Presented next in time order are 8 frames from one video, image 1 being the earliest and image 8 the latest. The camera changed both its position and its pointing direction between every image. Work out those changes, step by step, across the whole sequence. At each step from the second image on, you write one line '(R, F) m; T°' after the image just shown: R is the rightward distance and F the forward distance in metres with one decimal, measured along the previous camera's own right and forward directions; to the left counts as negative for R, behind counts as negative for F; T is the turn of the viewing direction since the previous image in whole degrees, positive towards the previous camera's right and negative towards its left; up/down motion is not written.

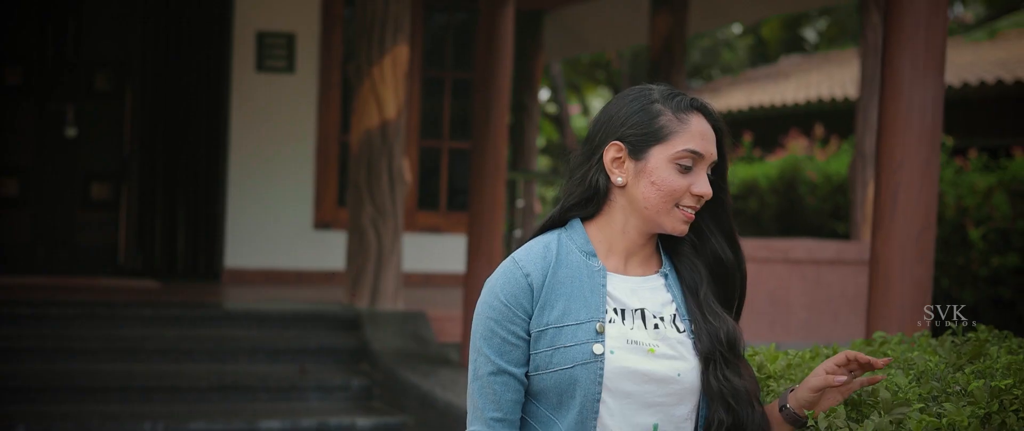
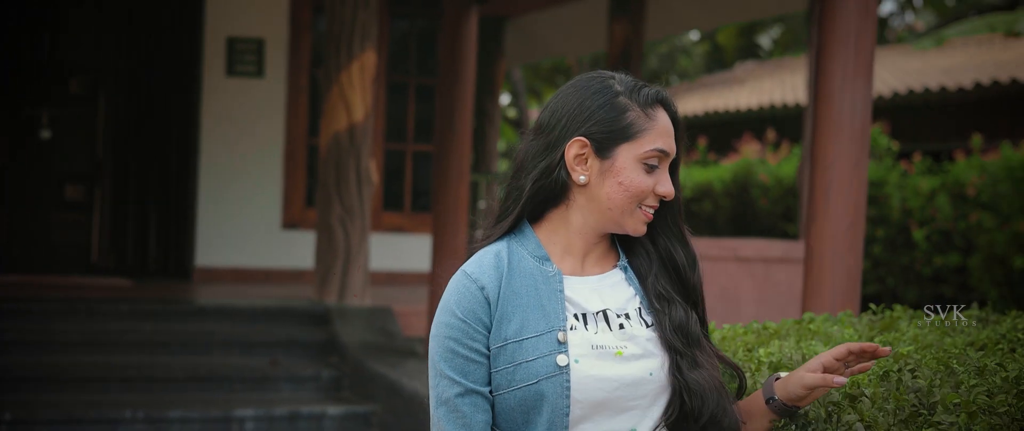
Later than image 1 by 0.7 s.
(0.0, -0.3) m; +1°
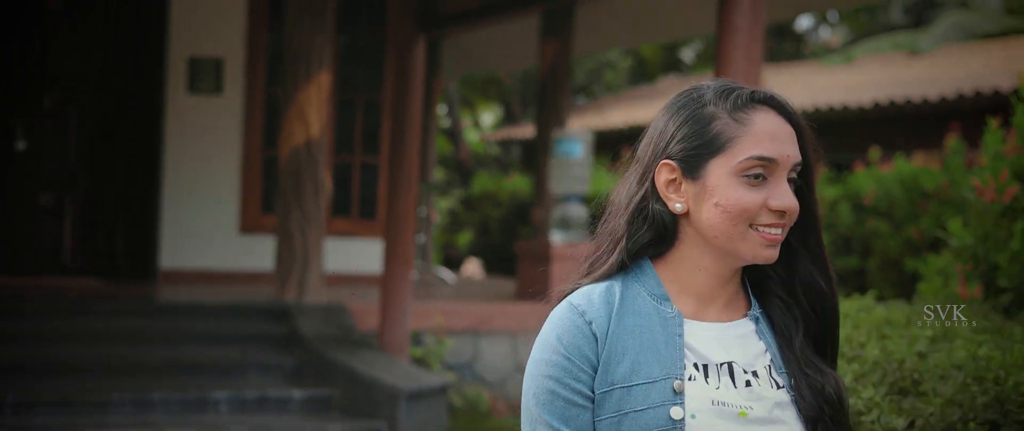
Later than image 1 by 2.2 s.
(-0.1, -0.8) m; +2°
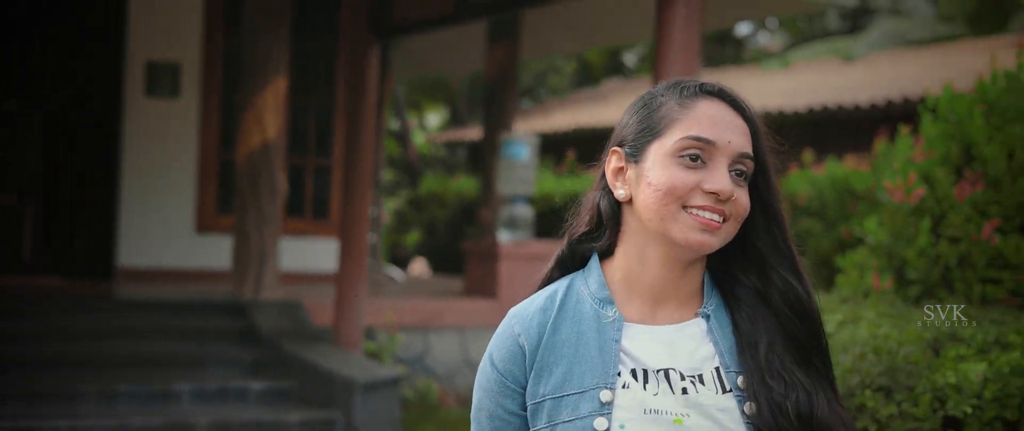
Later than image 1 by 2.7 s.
(0.0, -0.3) m; +2°
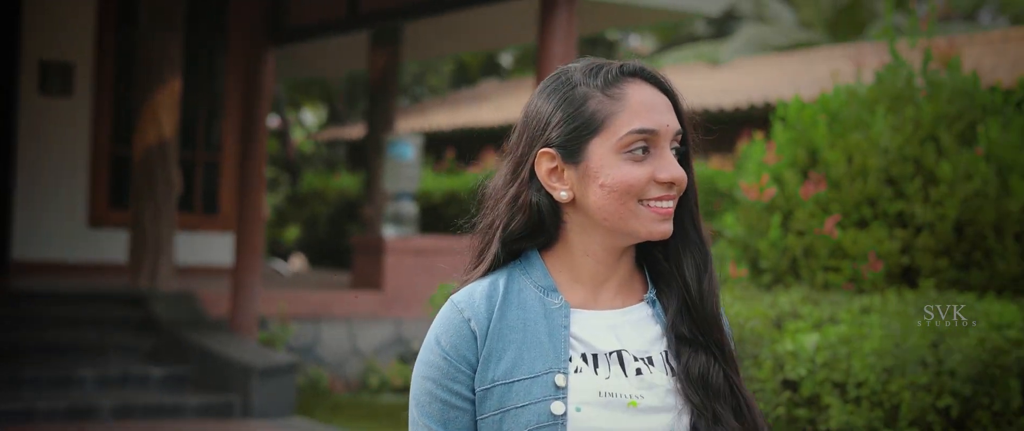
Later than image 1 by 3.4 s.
(-0.1, -0.5) m; +4°
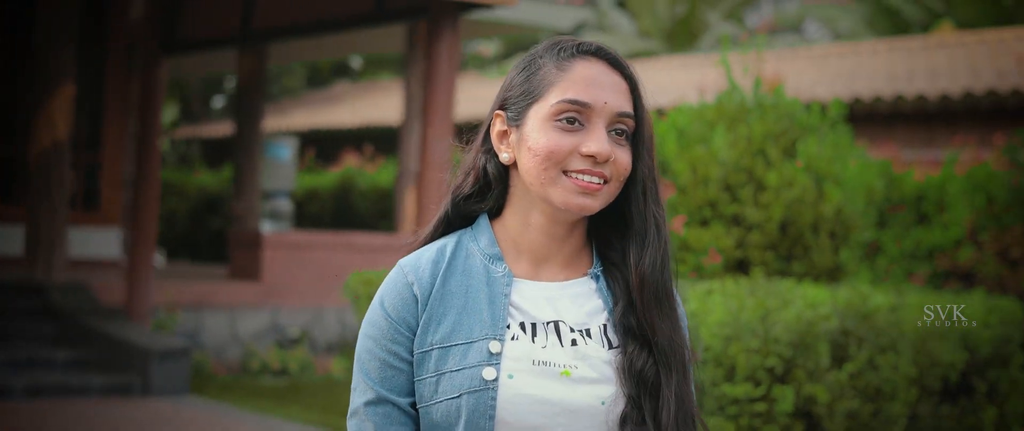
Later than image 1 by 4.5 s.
(-0.2, -0.8) m; +5°
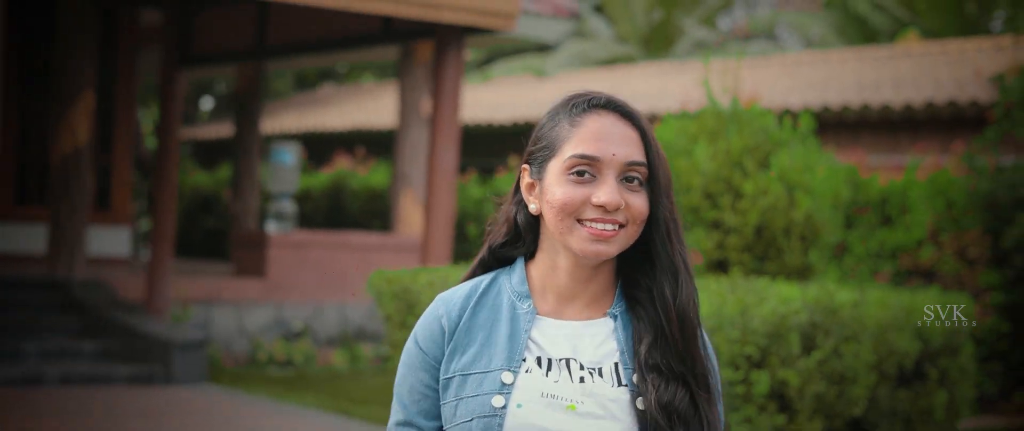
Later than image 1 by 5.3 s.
(-0.1, -0.6) m; +1°
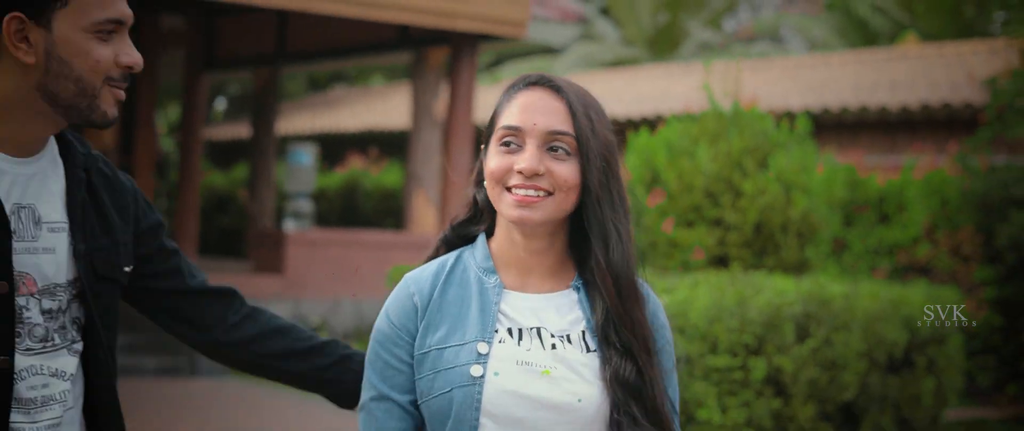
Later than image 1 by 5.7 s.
(0.0, -0.4) m; 0°
